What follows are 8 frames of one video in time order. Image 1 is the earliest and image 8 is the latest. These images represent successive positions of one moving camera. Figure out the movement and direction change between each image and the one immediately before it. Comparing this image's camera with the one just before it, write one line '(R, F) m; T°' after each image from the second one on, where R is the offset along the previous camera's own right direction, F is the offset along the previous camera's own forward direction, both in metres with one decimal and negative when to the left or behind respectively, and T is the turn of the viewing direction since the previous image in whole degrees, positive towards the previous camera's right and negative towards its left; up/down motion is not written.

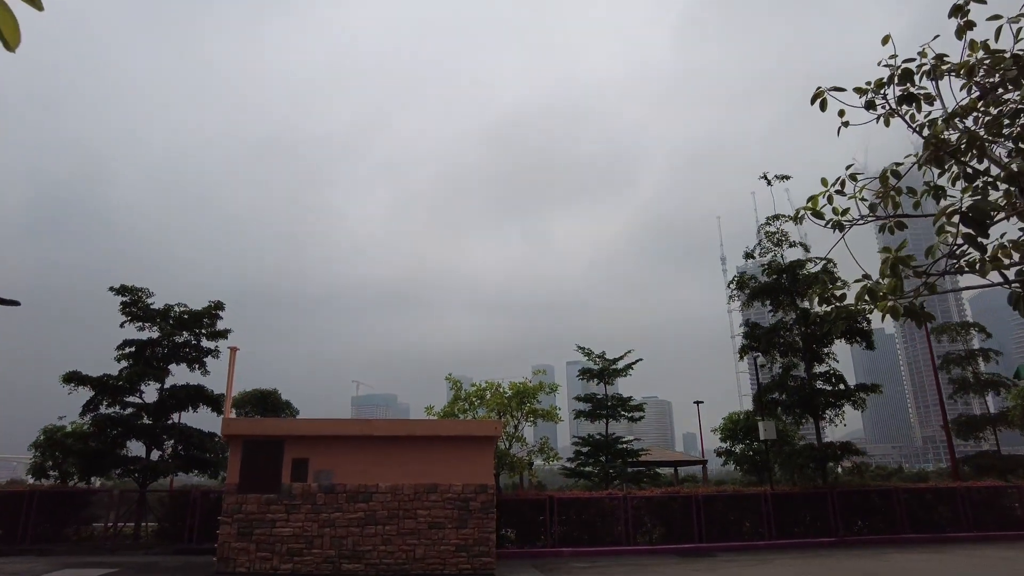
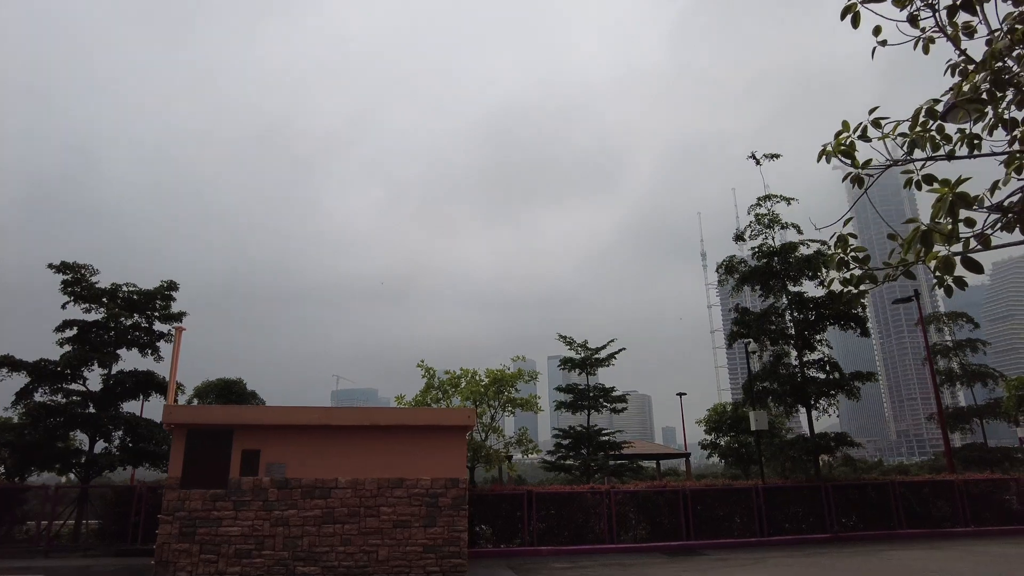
(+0.2, +0.9) m; +1°
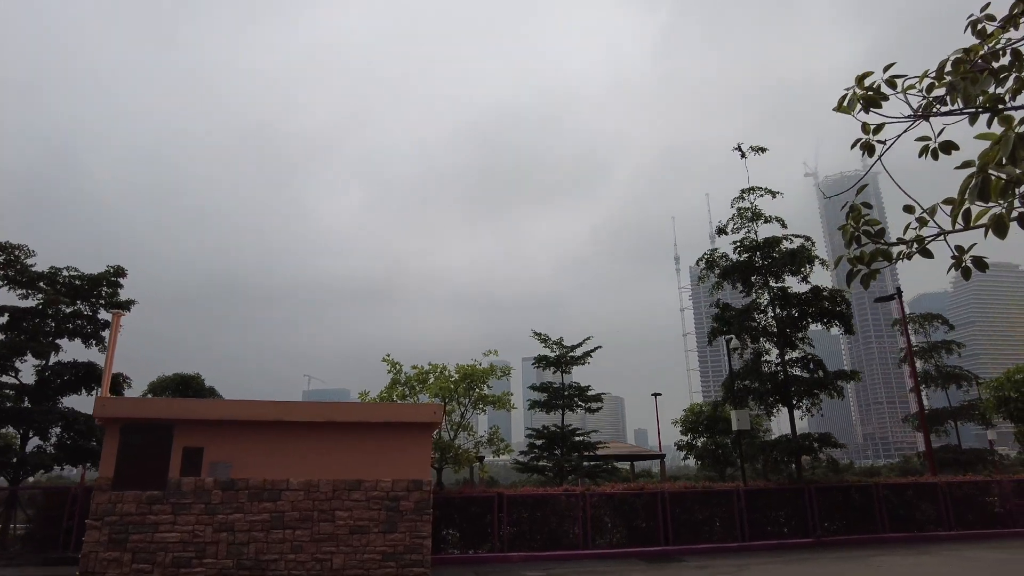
(+0.1, +0.8) m; +2°
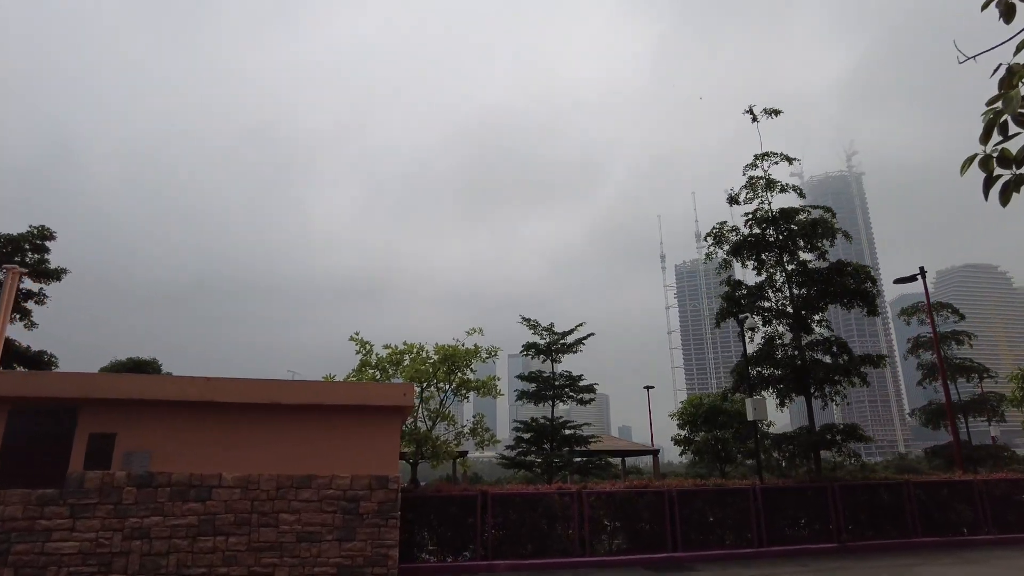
(0.0, +1.8) m; +1°
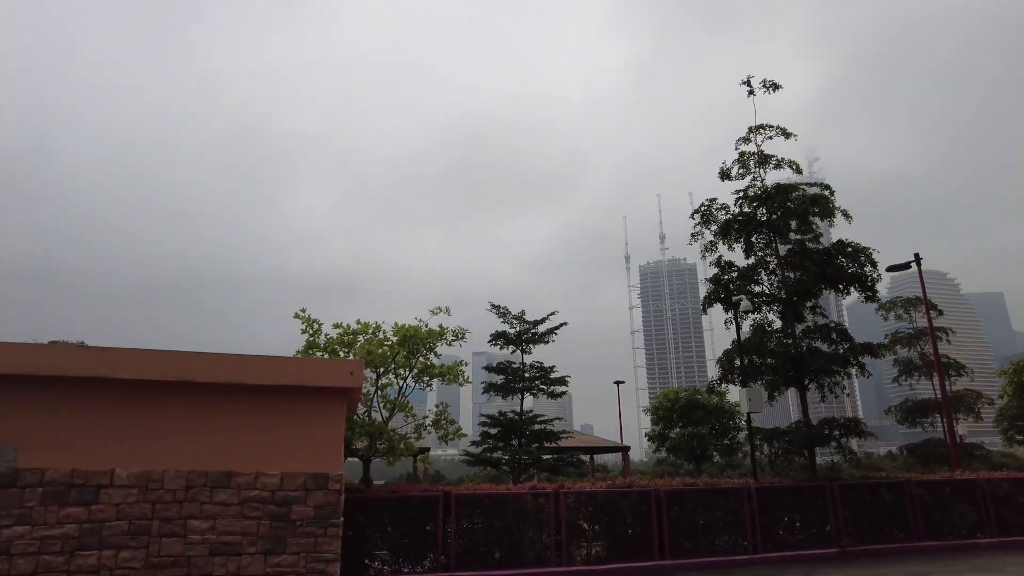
(-0.1, +1.5) m; +3°
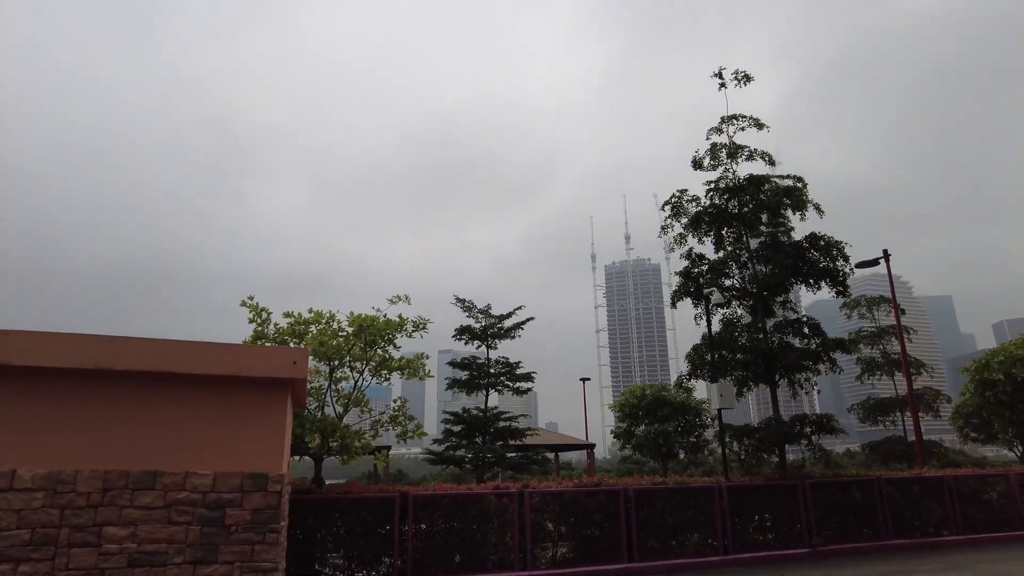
(0.0, +0.6) m; +3°
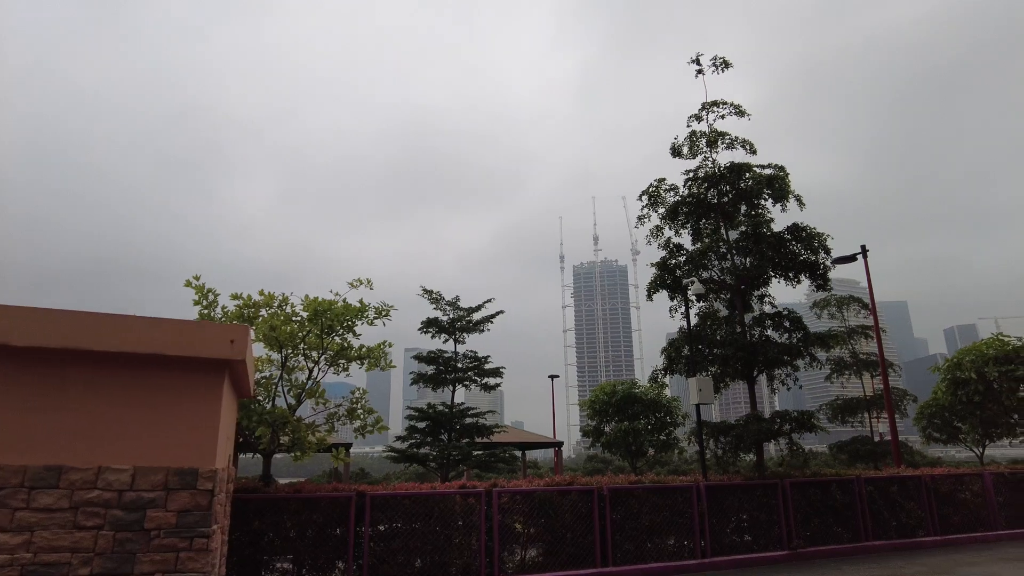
(0.0, +0.7) m; +3°
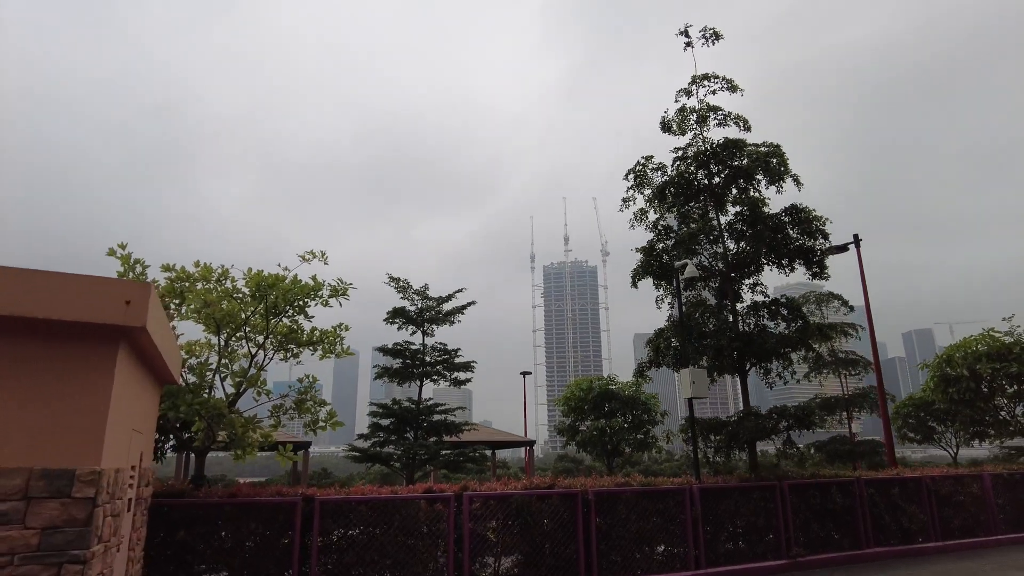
(-0.1, +1.1) m; +3°
